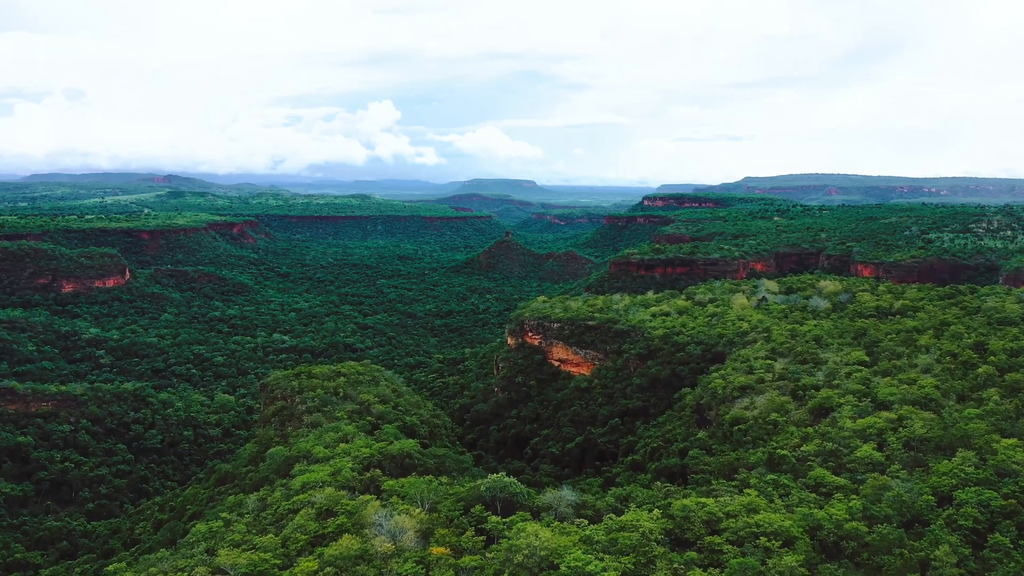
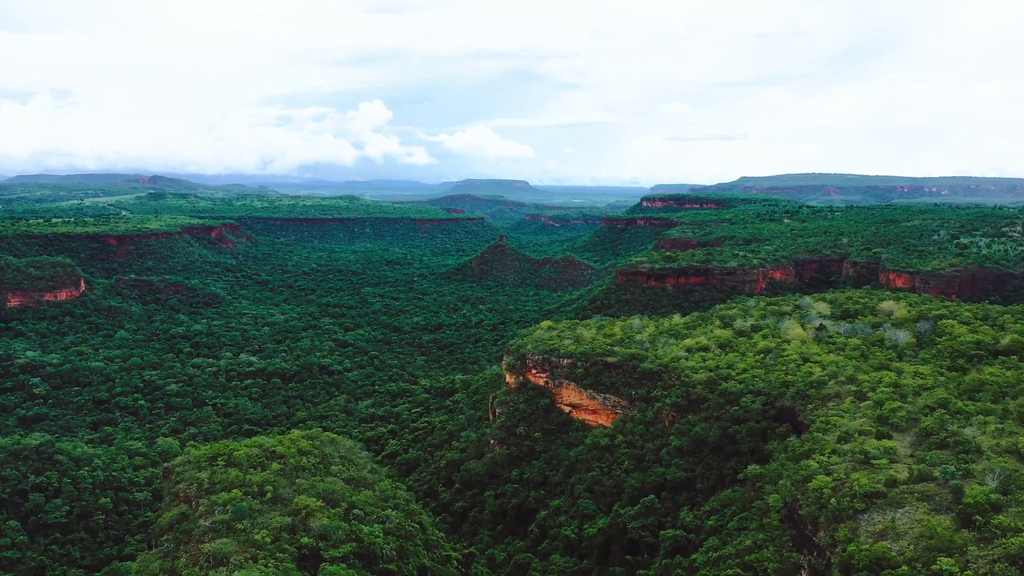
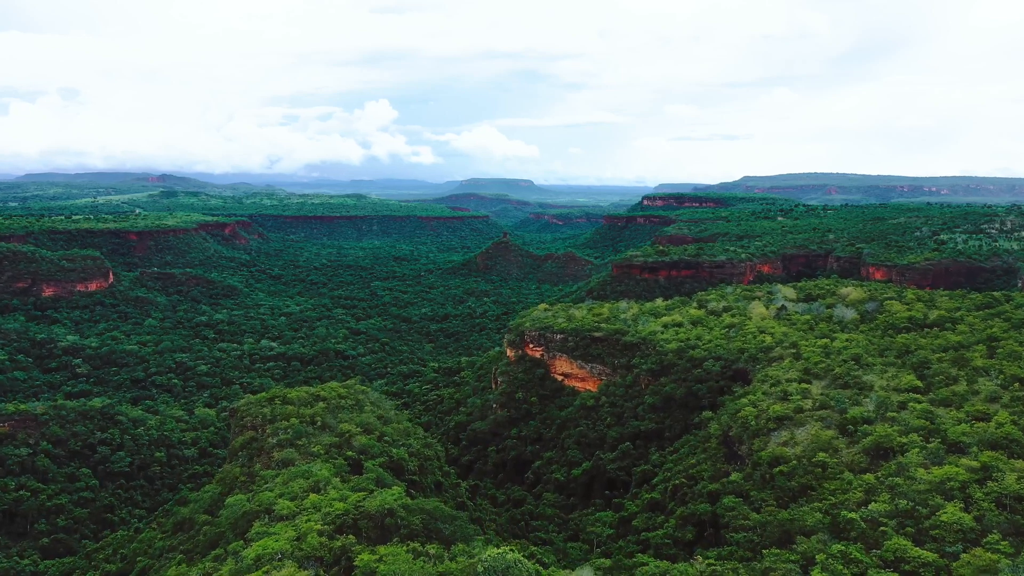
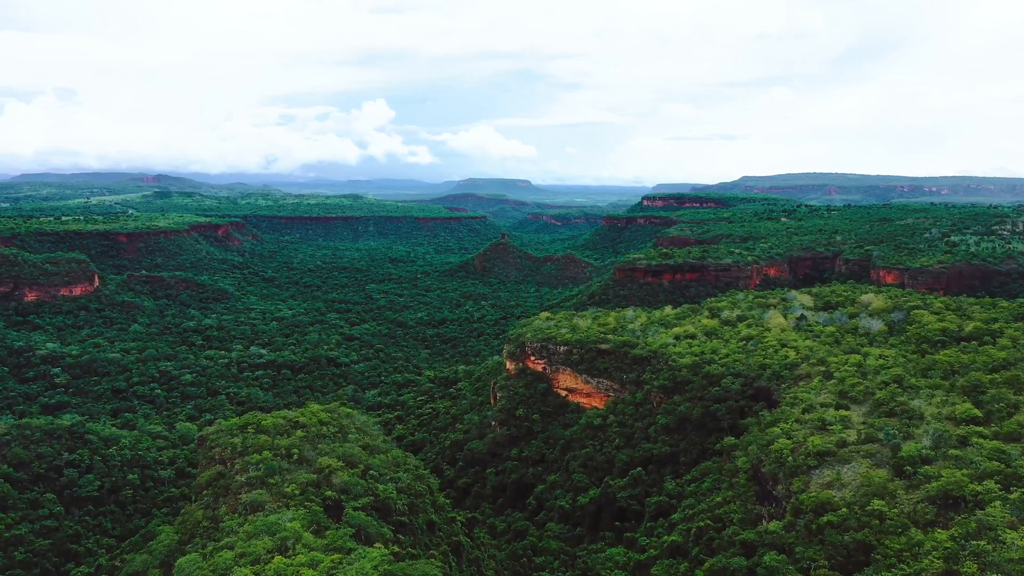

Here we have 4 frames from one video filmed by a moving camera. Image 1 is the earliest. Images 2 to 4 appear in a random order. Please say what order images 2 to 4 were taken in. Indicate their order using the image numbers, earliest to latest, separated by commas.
3, 4, 2
